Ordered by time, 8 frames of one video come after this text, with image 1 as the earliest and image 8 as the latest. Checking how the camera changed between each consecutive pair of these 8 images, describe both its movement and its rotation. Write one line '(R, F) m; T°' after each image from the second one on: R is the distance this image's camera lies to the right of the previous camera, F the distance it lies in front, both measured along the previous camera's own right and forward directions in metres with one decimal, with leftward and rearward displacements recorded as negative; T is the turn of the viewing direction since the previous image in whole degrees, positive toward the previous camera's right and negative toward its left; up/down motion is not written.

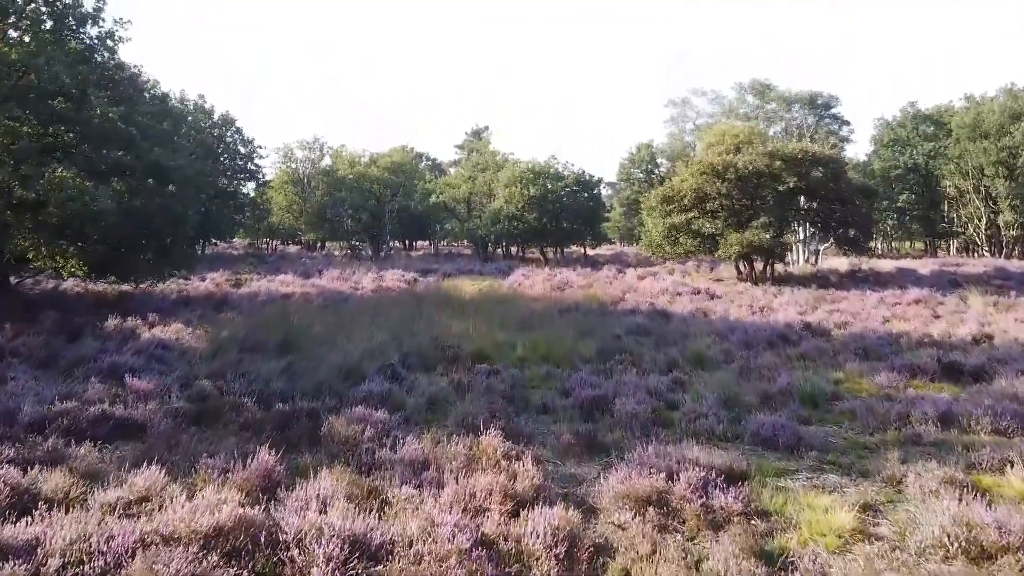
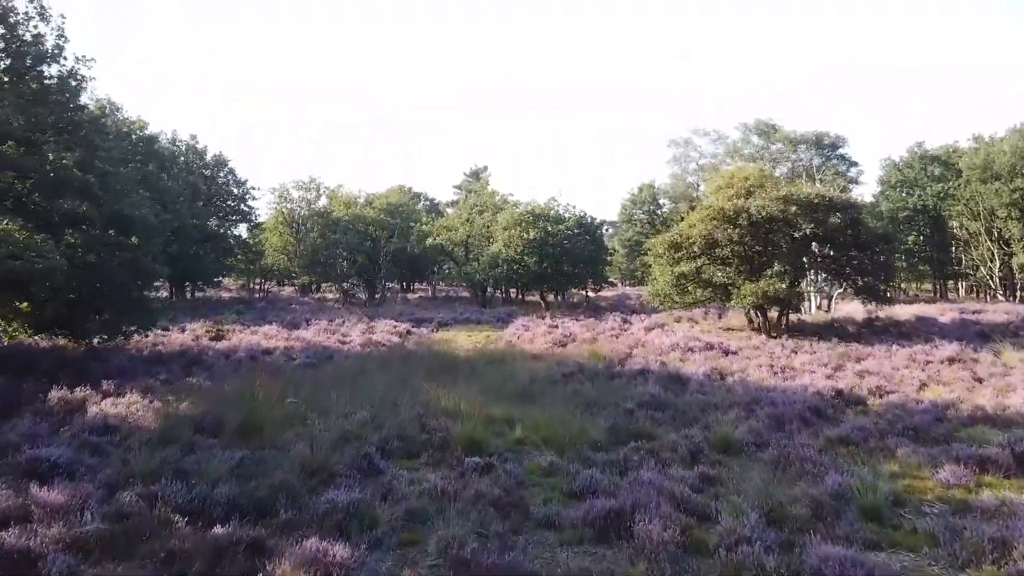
(0.0, +1.0) m; 0°
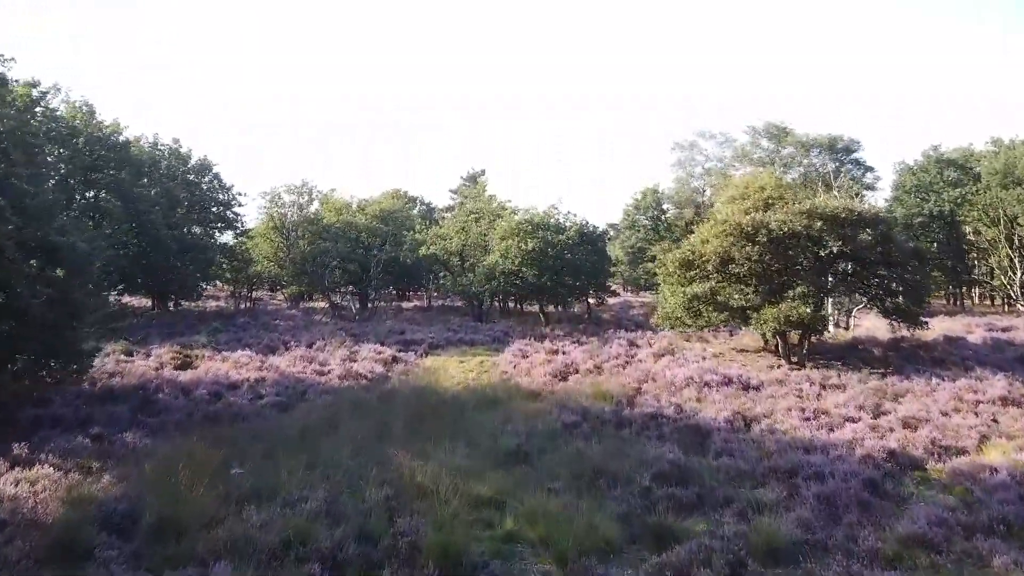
(+0.1, +1.4) m; 0°
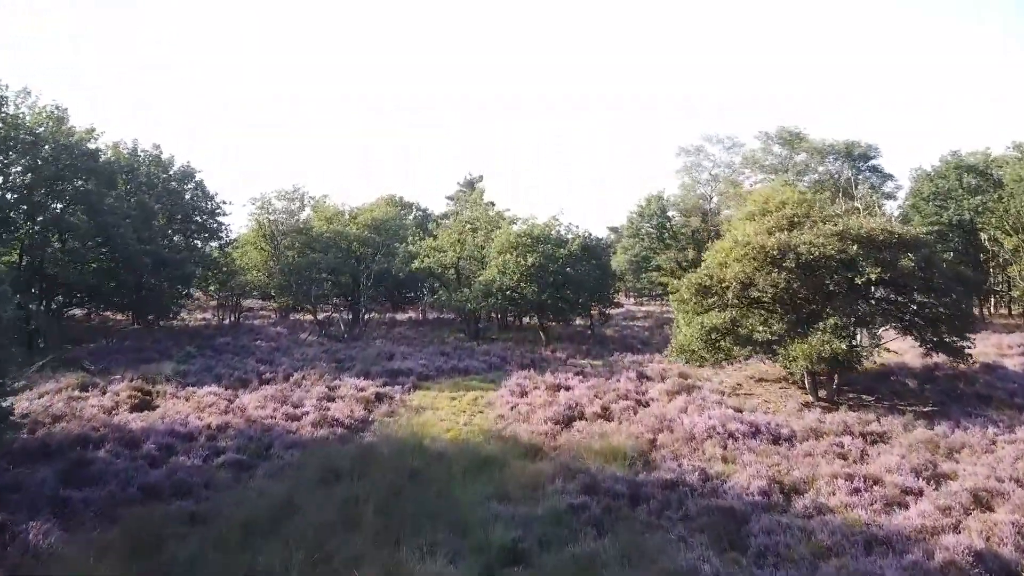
(+0.1, +1.5) m; 0°
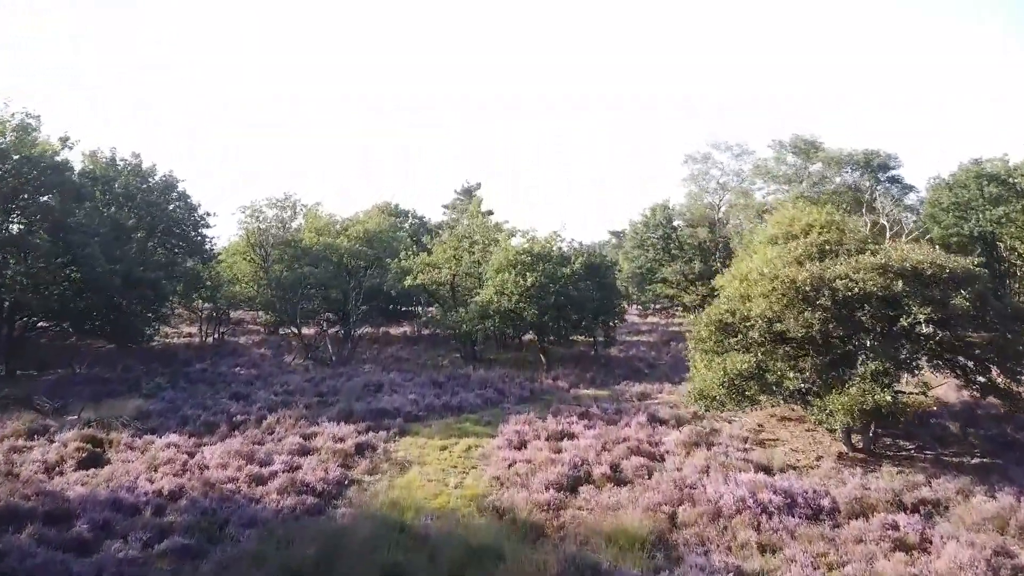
(0.0, +1.5) m; 0°
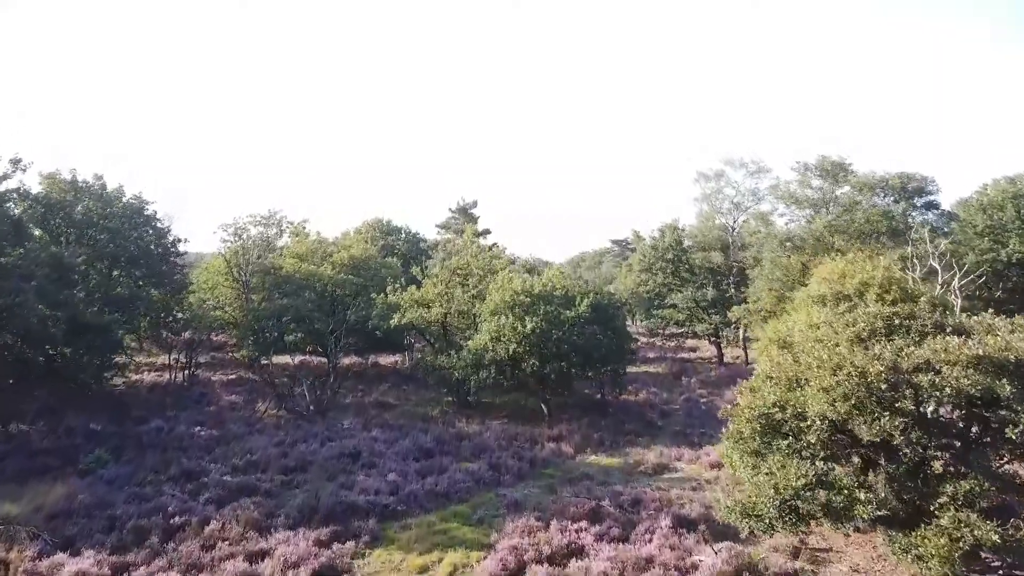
(+0.1, +2.4) m; 0°
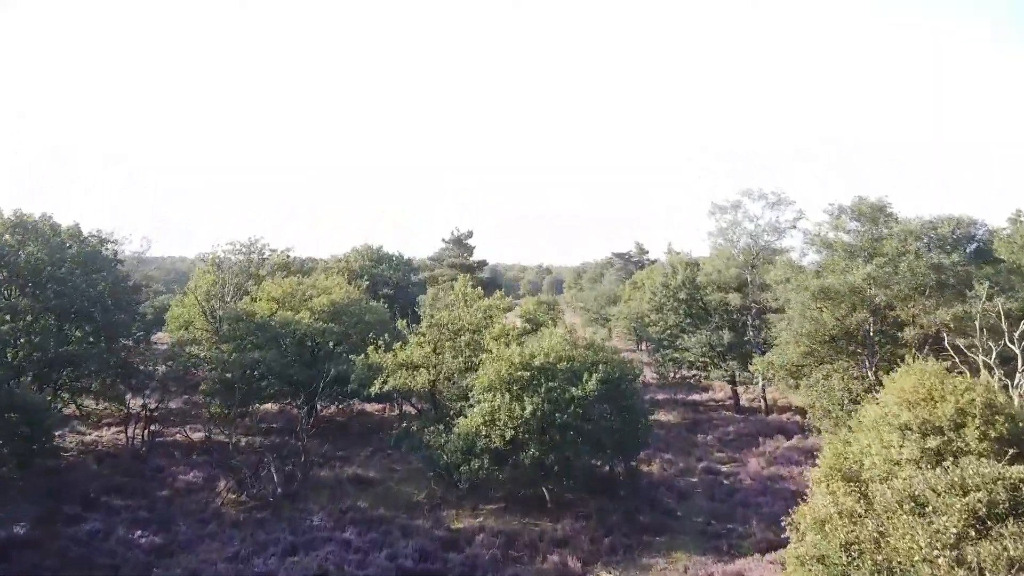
(+0.1, +2.7) m; 0°
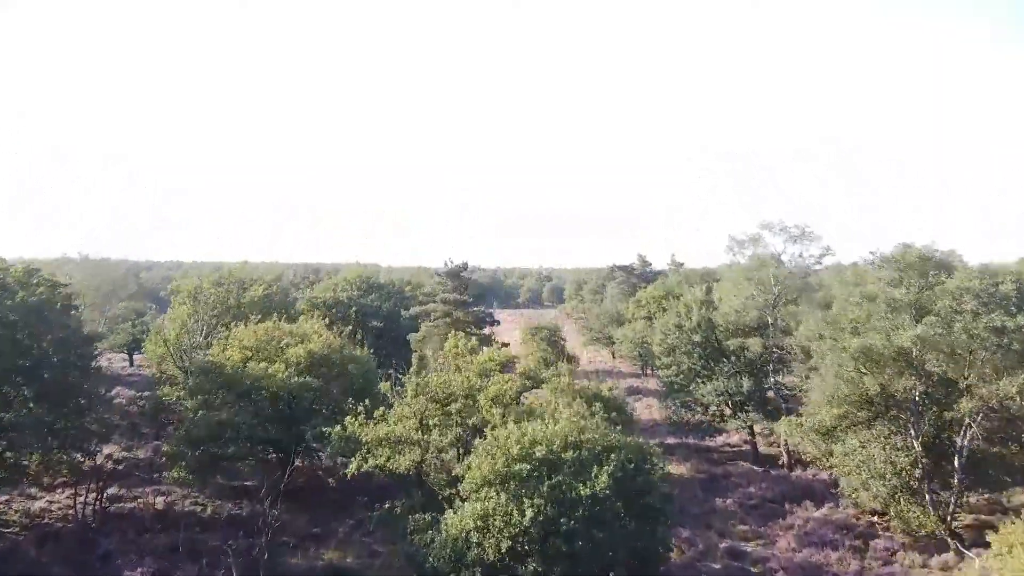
(0.0, +2.5) m; 0°
